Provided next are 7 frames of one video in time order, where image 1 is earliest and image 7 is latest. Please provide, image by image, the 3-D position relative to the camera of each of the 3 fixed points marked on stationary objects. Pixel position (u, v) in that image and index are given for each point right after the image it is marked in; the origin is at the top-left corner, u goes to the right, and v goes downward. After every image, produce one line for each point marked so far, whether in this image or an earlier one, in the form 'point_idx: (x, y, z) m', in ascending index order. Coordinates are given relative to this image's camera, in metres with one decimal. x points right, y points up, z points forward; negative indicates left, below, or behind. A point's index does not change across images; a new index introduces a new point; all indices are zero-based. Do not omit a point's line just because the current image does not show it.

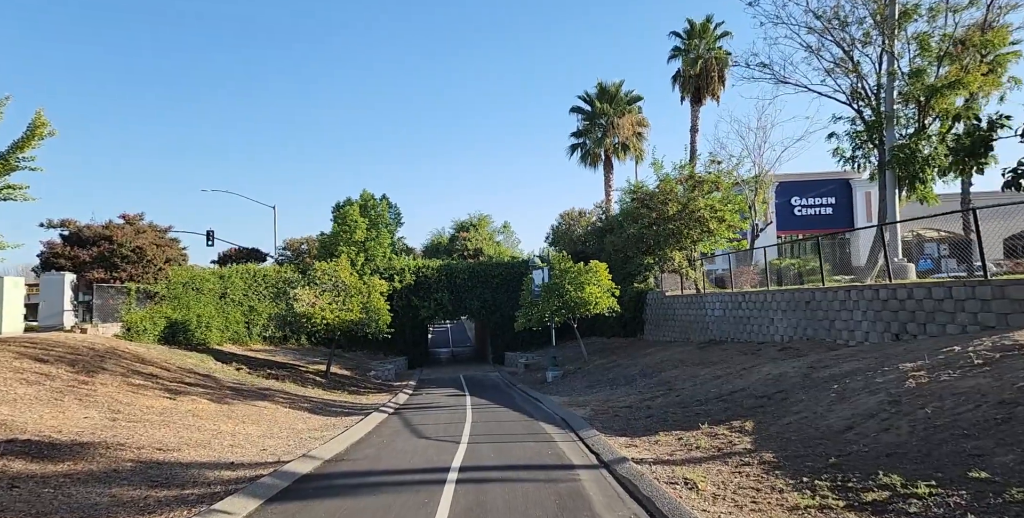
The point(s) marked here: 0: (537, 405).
0: (+0.6, -3.9, +19.6) m
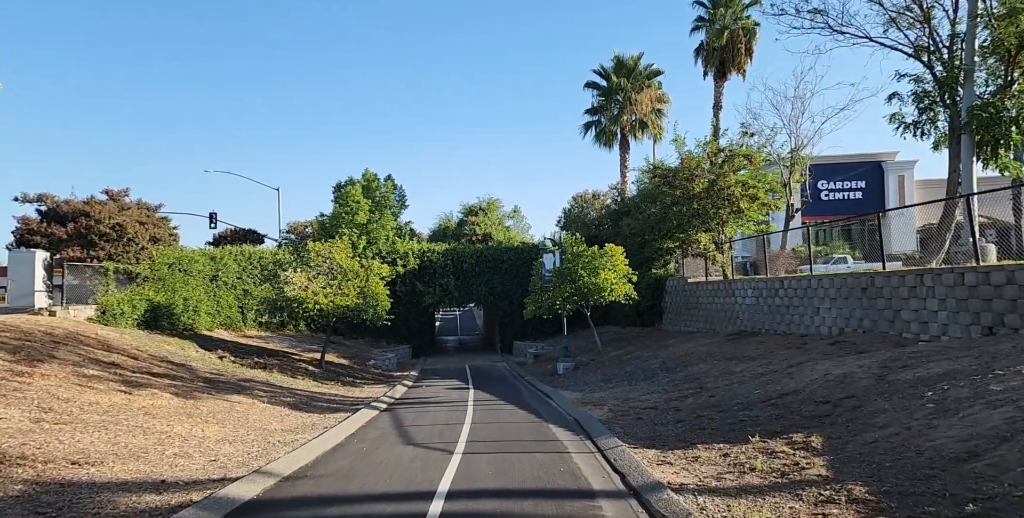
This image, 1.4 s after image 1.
0: (+0.8, -3.4, +17.6) m
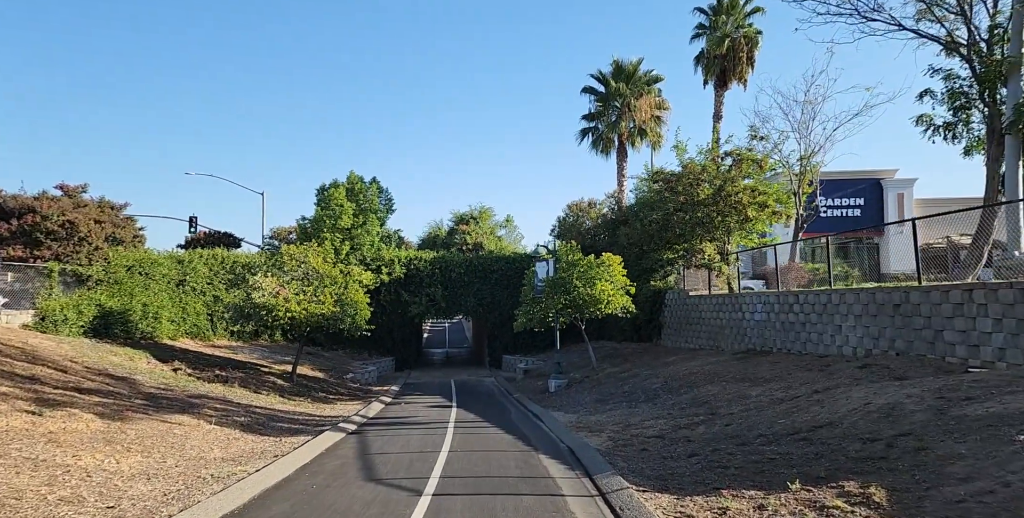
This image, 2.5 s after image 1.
0: (+0.5, -3.5, +15.8) m
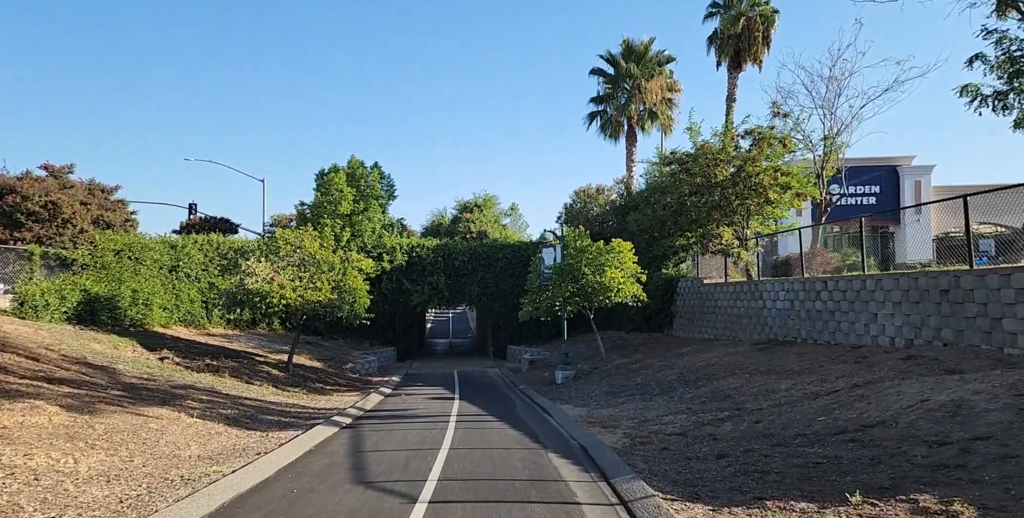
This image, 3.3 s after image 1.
0: (+0.6, -3.2, +14.7) m
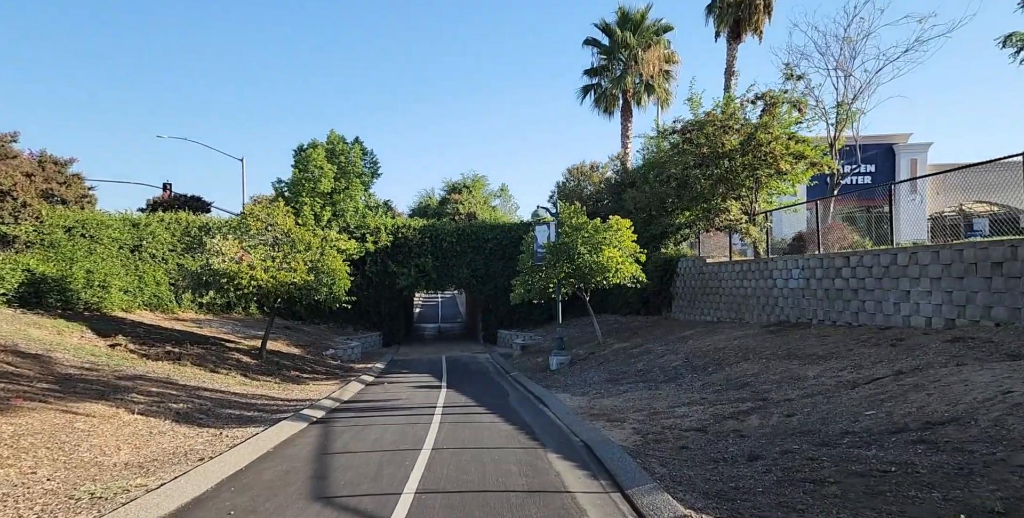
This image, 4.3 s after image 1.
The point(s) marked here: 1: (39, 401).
0: (+0.5, -2.7, +13.3) m
1: (-5.9, -1.8, +9.3) m
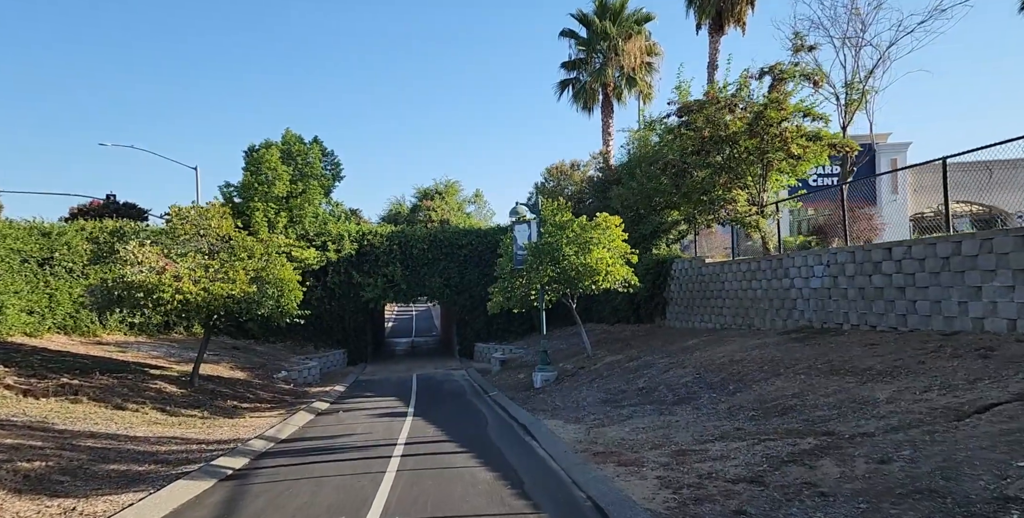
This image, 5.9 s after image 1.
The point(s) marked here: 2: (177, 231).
0: (+0.2, -2.7, +10.5) m
1: (-6.1, -1.8, +6.4) m
2: (-7.7, +0.7, +17.4) m
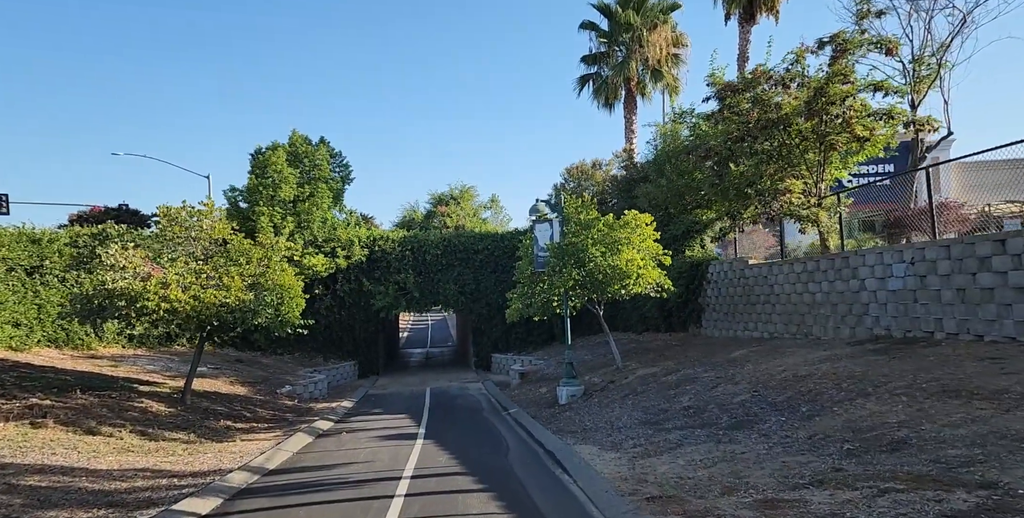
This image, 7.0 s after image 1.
0: (+0.5, -2.6, +8.7) m
1: (-5.8, -1.8, +4.7) m
2: (-7.2, +0.5, +15.8) m
